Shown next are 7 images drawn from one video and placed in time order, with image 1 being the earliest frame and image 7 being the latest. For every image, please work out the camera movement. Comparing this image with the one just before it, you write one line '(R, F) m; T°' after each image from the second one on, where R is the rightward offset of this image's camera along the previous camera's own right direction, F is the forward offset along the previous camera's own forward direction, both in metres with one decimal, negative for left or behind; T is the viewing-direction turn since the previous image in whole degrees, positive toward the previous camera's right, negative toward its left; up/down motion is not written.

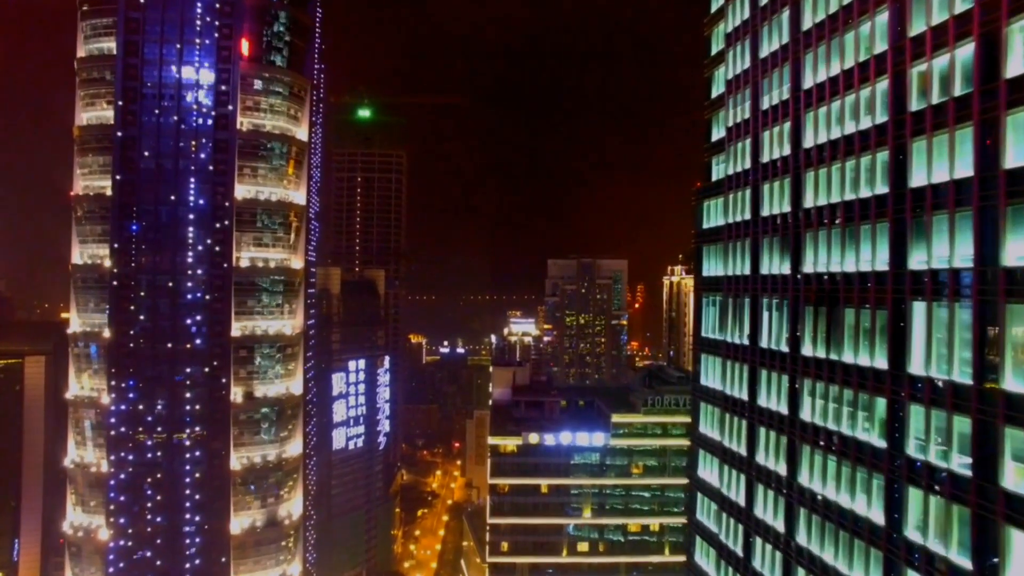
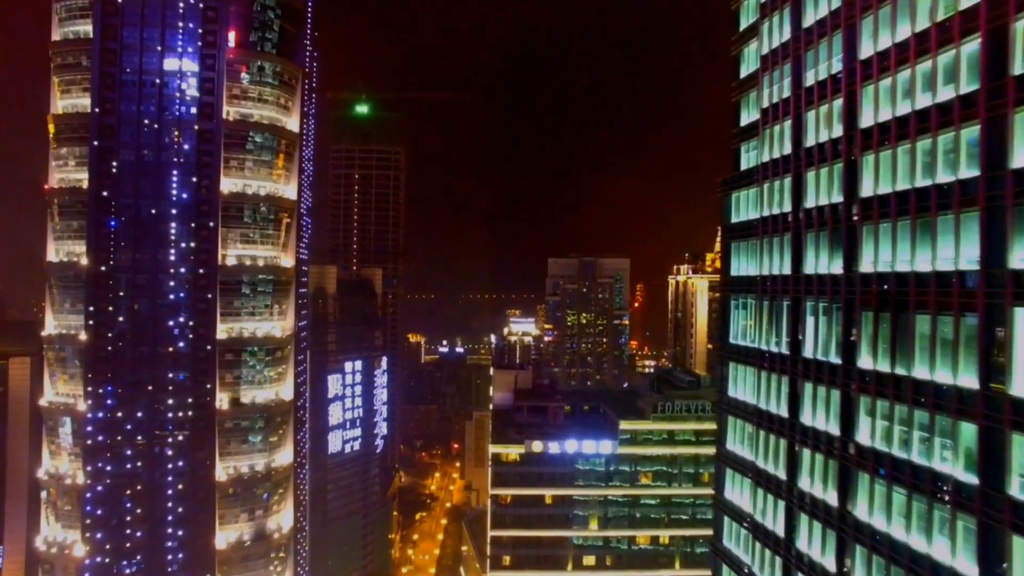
(-0.3, +2.5) m; 0°
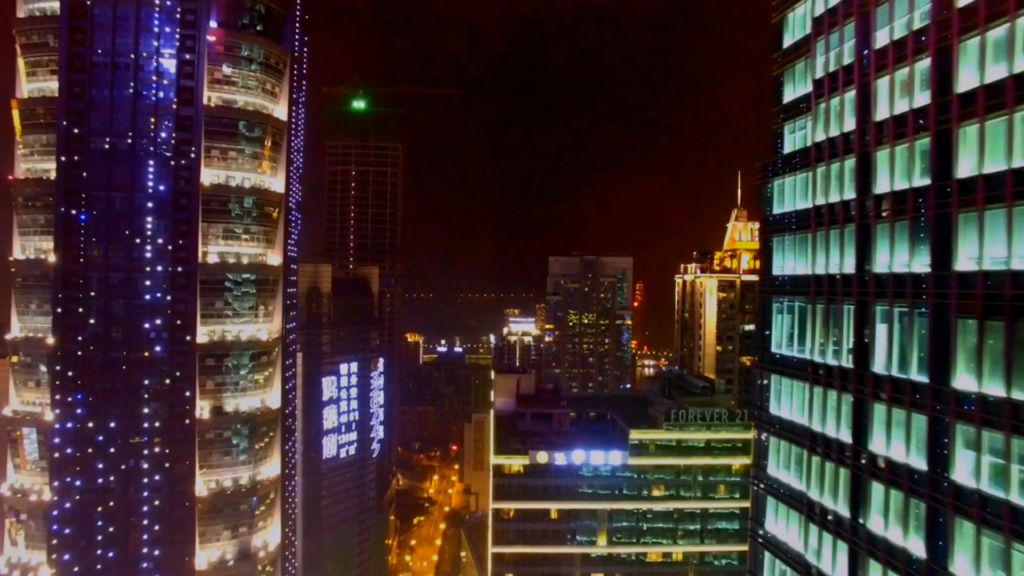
(-0.3, +2.9) m; 0°
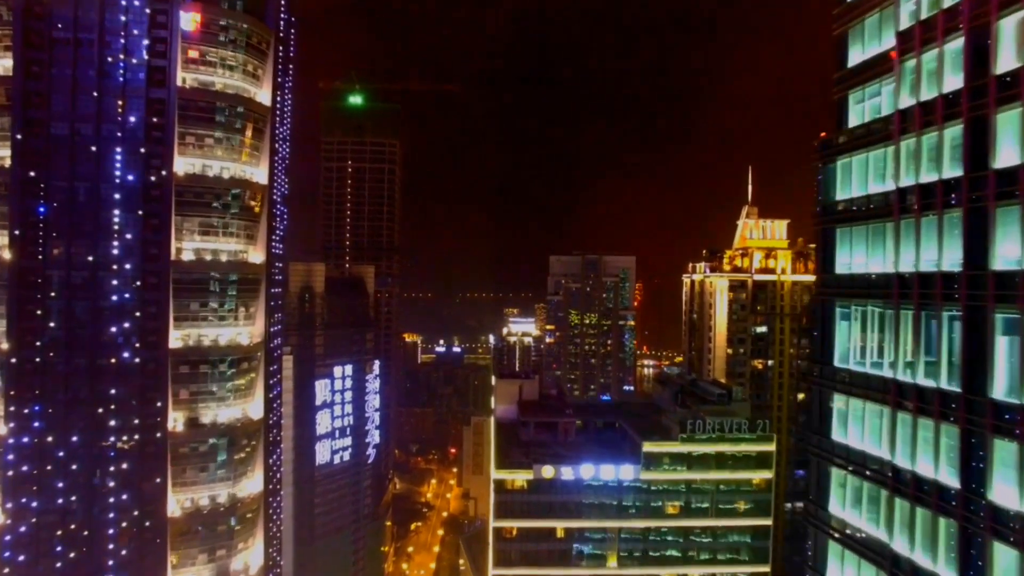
(-0.3, +3.3) m; 0°
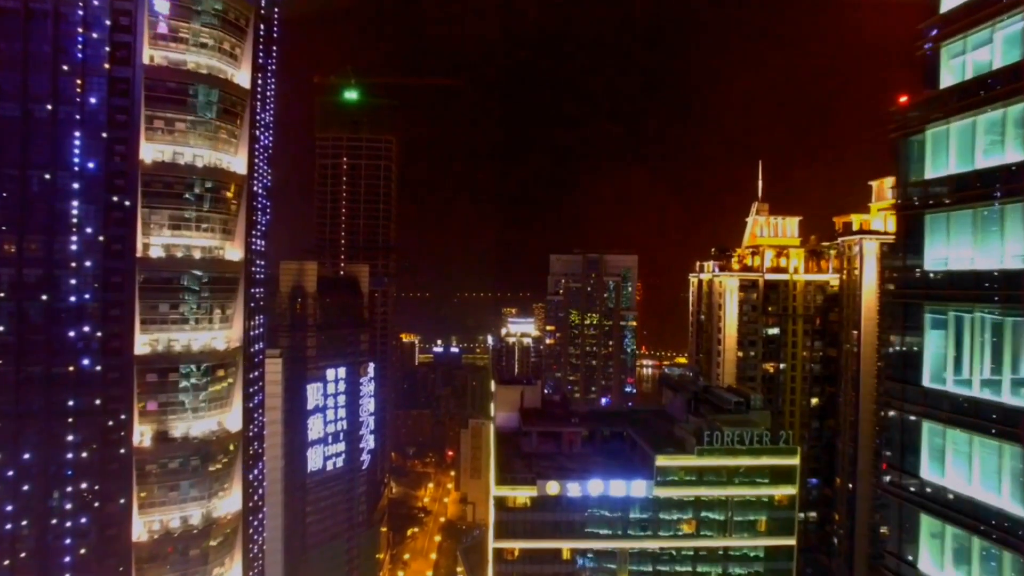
(-0.2, +3.2) m; 0°
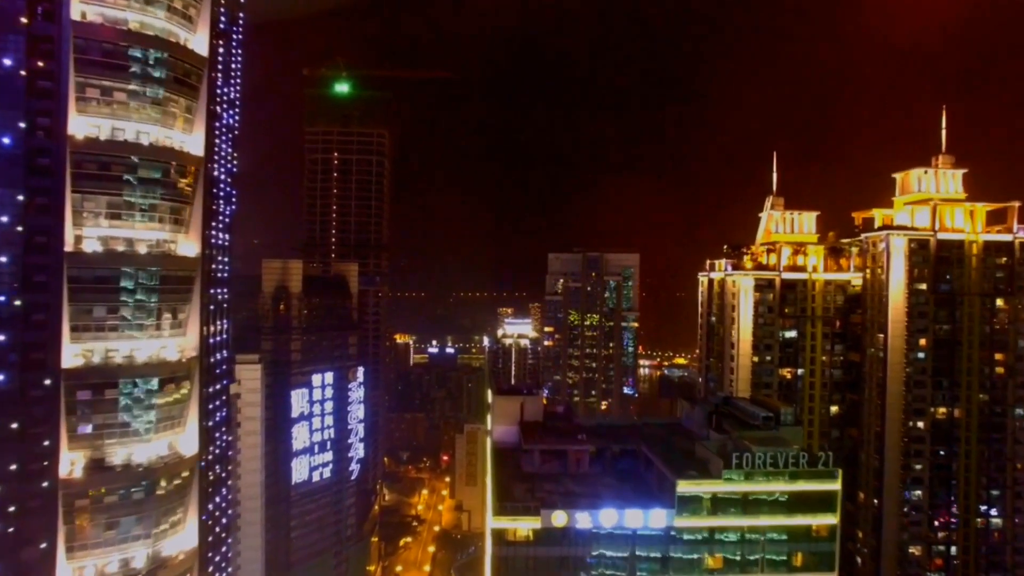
(-0.2, +4.8) m; 0°
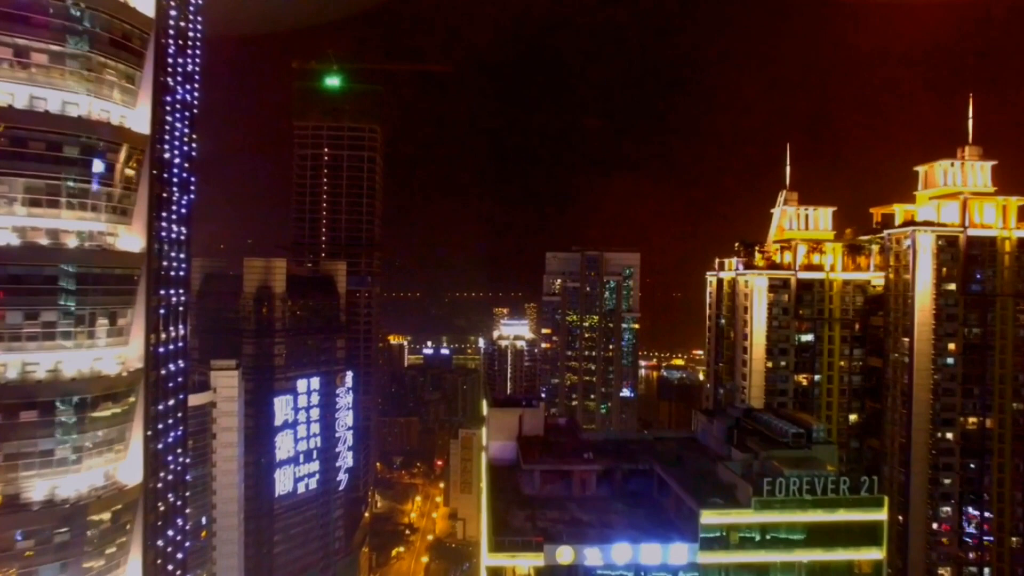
(-0.1, +4.3) m; 0°
